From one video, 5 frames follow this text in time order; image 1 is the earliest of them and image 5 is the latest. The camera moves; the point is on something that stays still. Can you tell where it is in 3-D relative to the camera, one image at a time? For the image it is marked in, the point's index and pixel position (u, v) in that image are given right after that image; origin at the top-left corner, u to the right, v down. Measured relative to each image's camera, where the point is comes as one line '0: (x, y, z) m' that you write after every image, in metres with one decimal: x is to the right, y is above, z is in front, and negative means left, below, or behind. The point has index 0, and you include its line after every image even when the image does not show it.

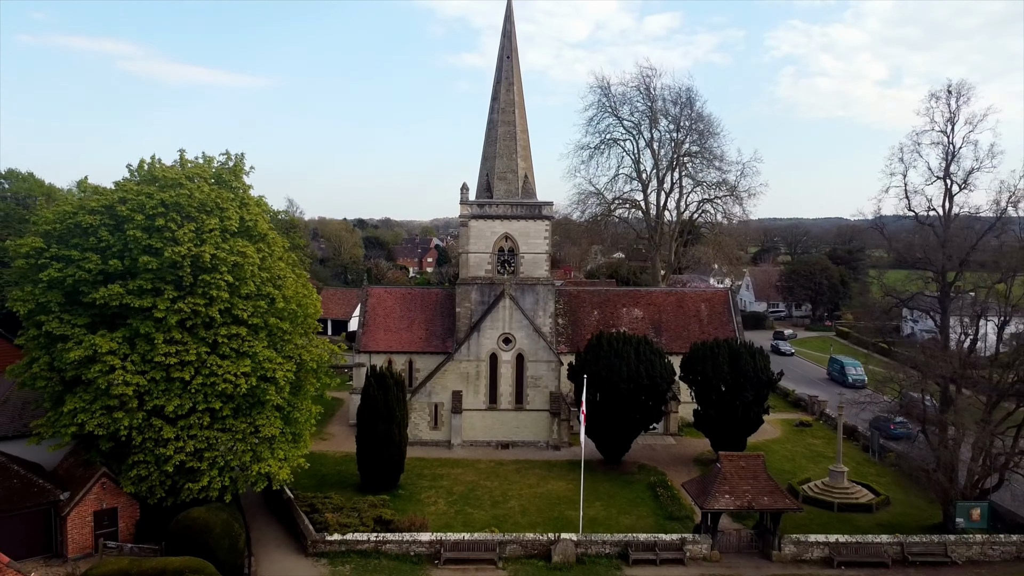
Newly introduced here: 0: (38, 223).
0: (-11.3, +1.6, +17.9) m
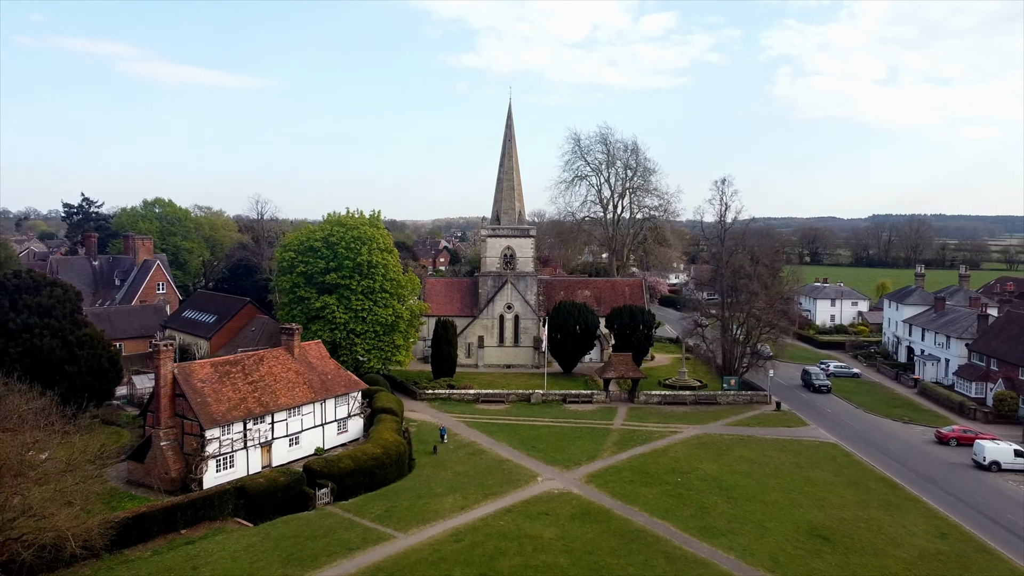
0: (-11.3, +2.2, +37.5) m
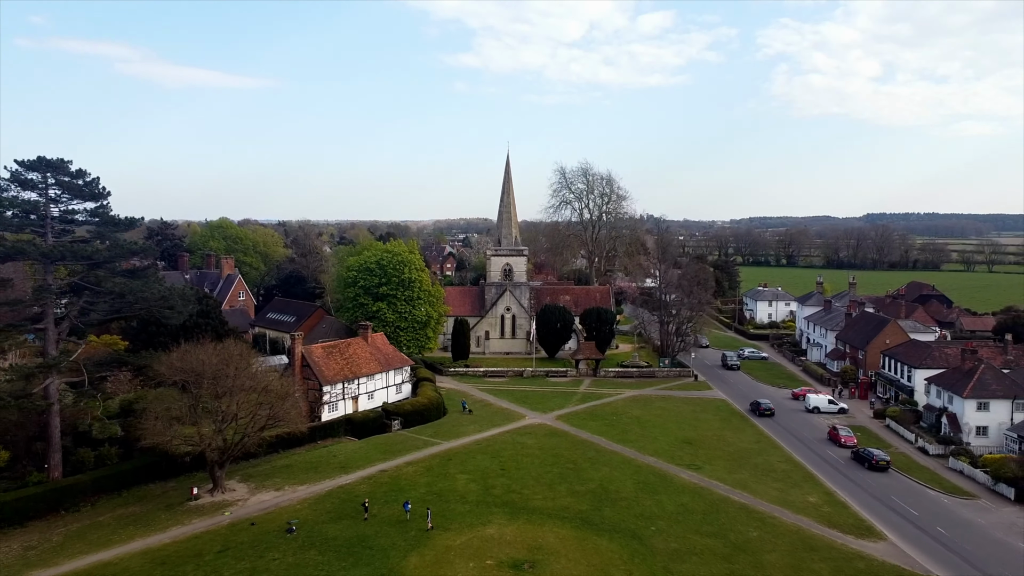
0: (-11.5, +1.5, +52.9) m
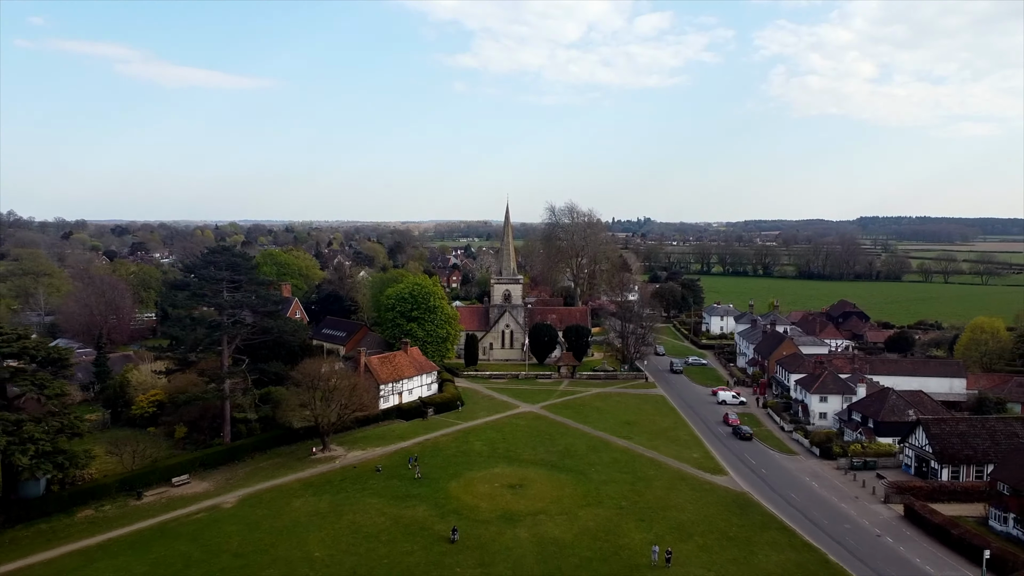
0: (-11.7, -0.7, +70.5) m
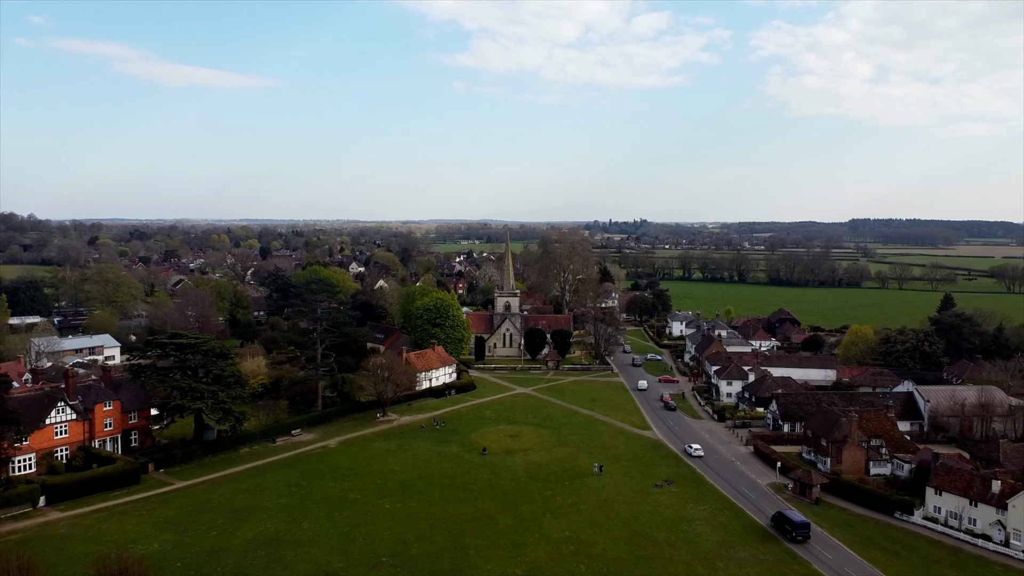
0: (-11.8, -2.4, +92.9) m
